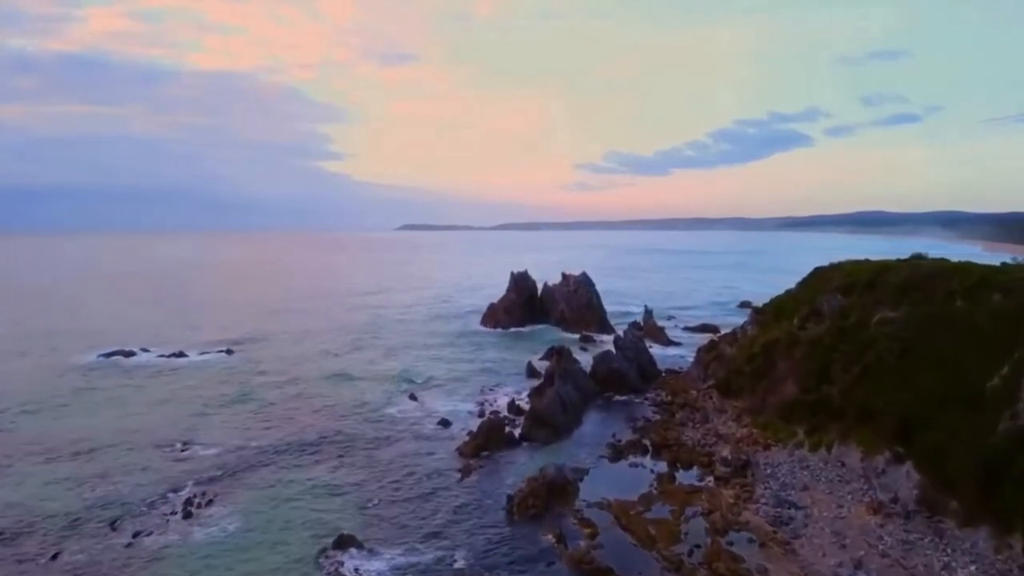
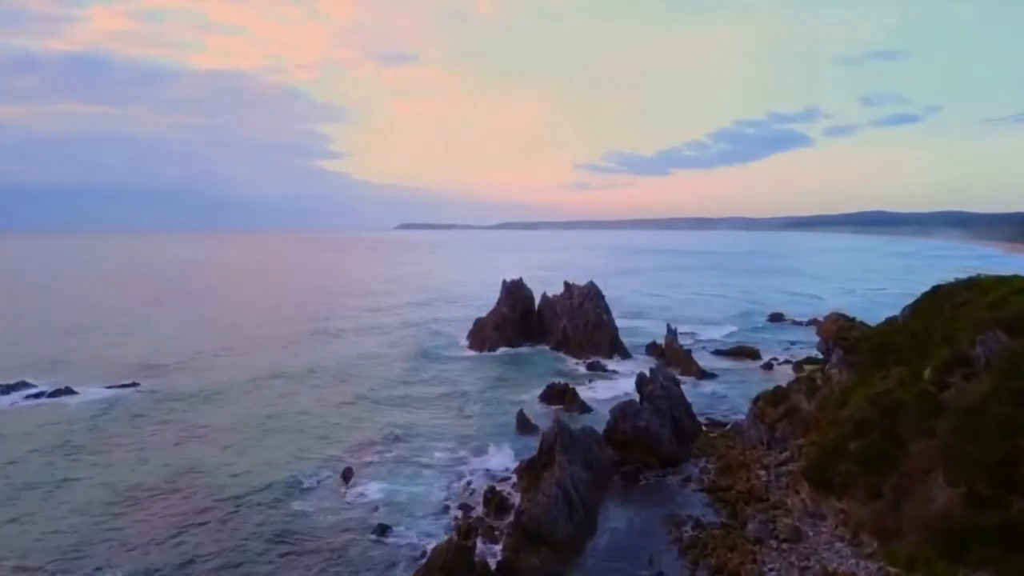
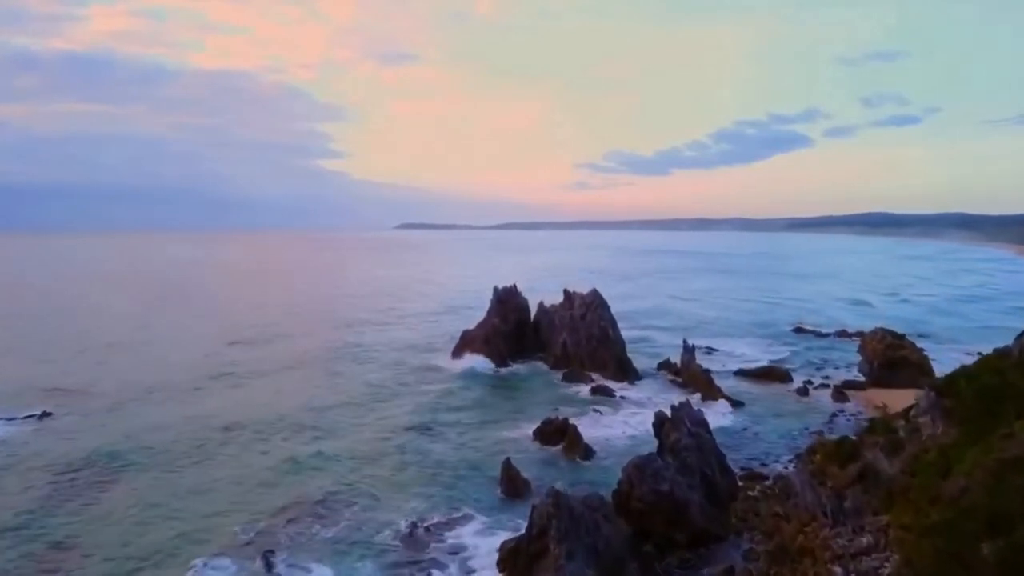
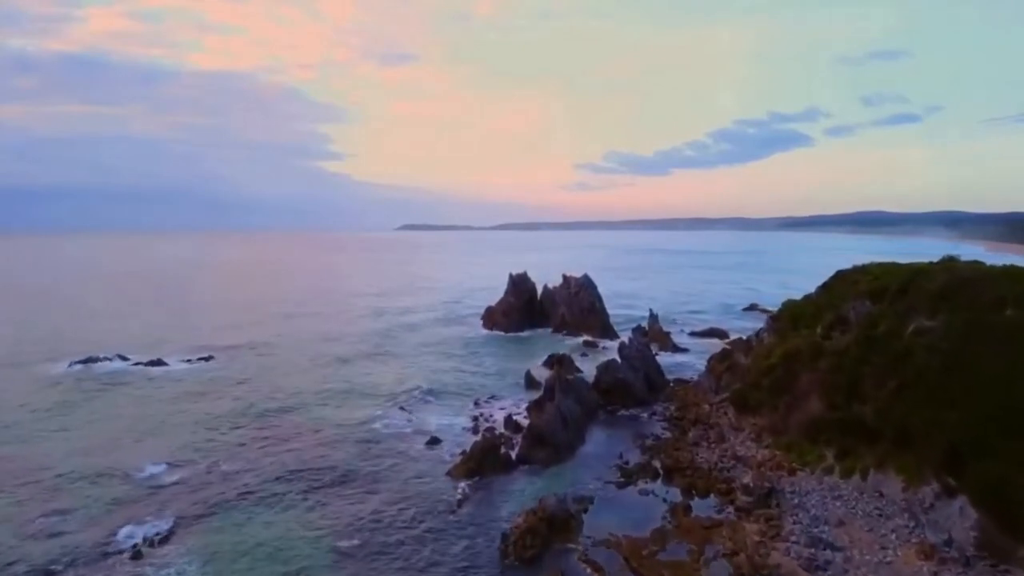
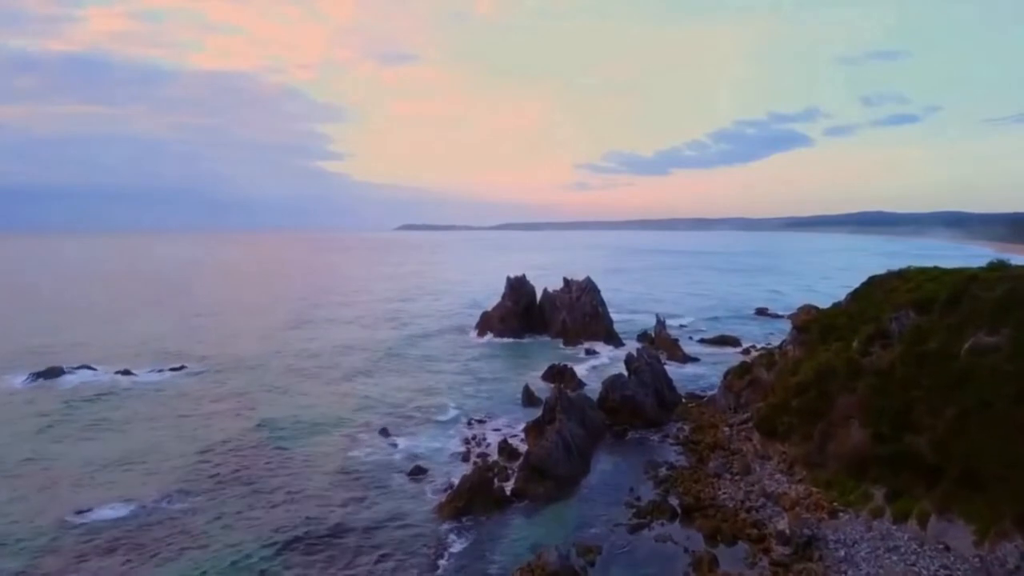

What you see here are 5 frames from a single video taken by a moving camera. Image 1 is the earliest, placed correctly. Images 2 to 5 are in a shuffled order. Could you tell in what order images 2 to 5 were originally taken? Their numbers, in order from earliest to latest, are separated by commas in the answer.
4, 5, 2, 3
